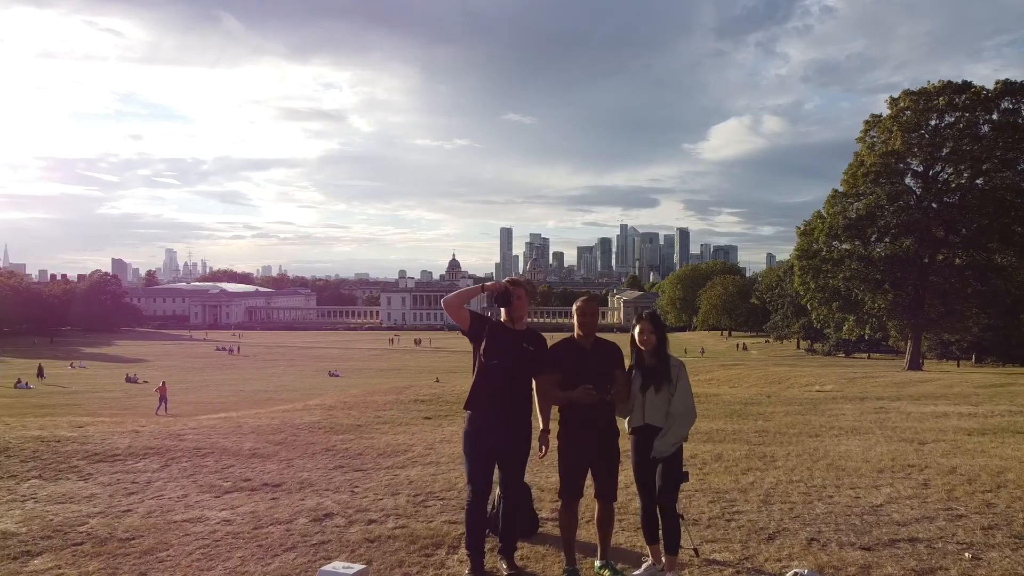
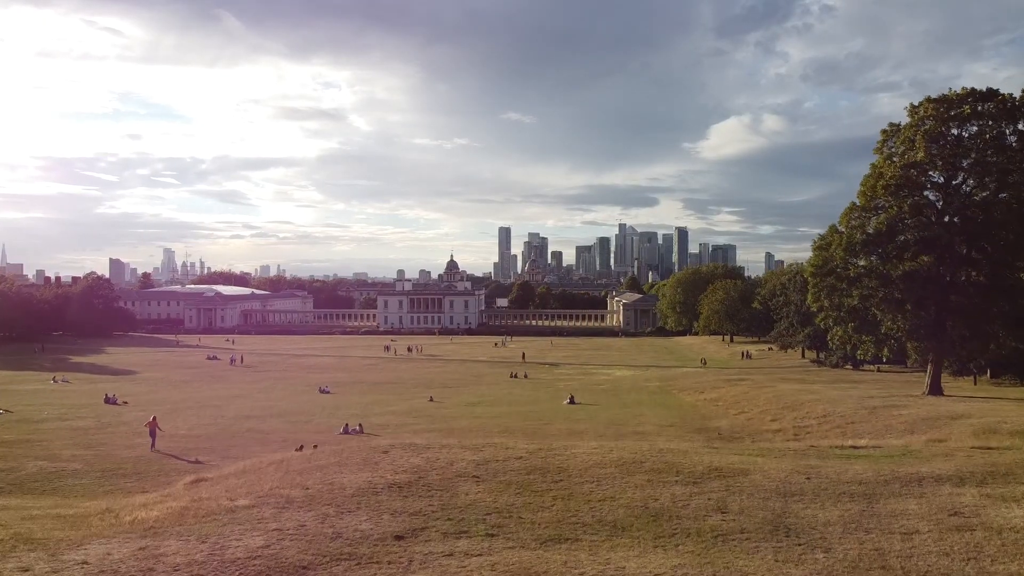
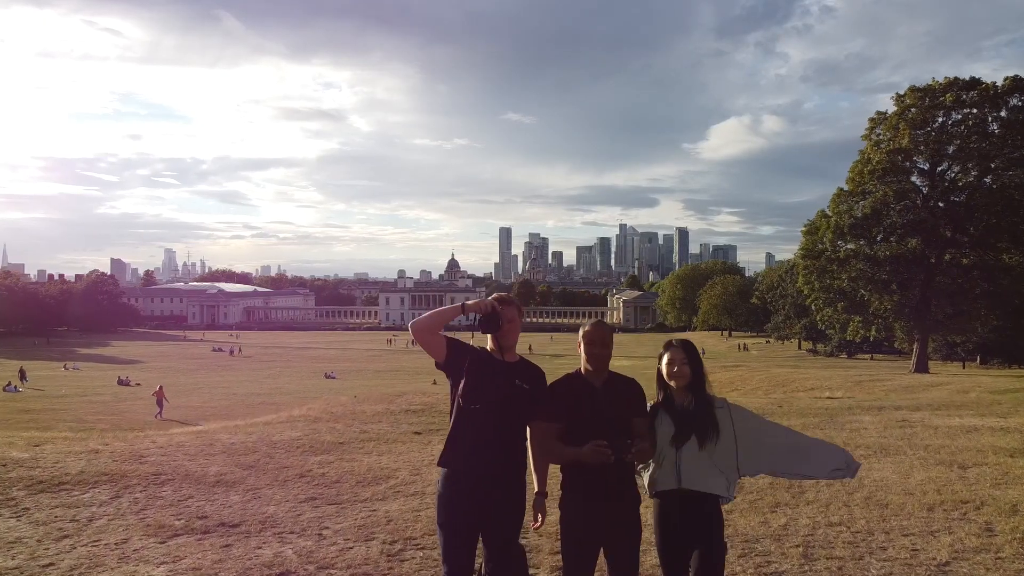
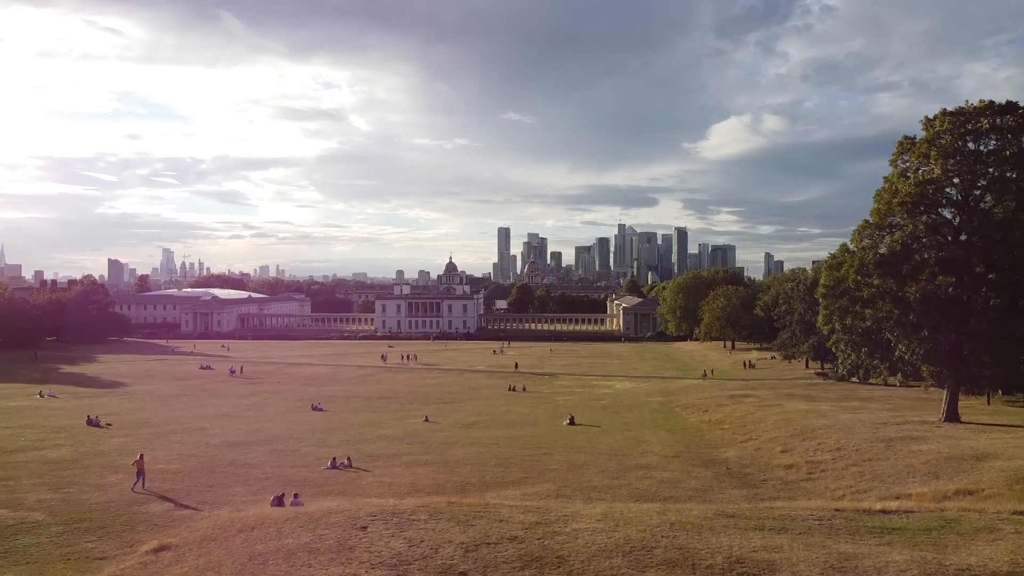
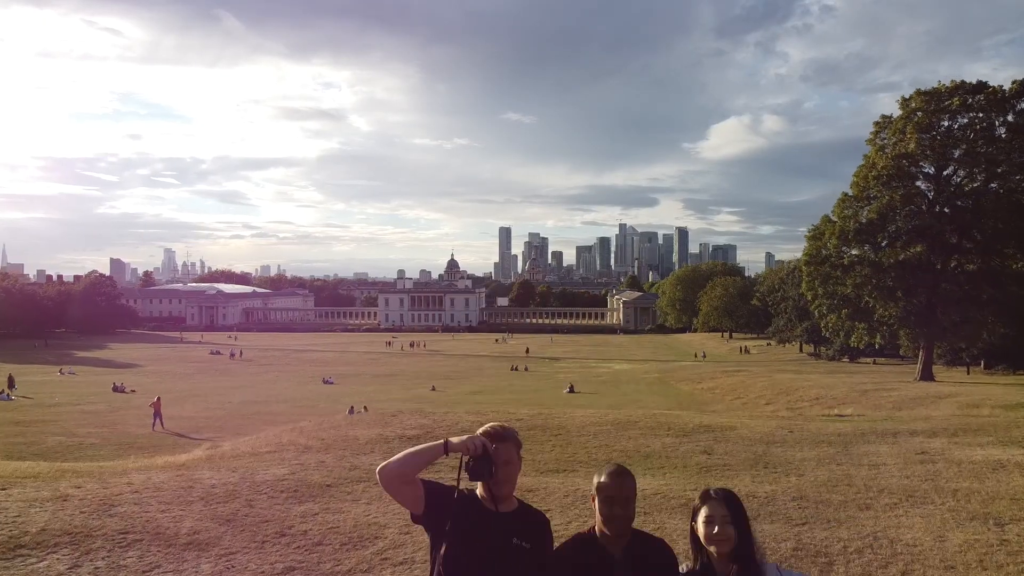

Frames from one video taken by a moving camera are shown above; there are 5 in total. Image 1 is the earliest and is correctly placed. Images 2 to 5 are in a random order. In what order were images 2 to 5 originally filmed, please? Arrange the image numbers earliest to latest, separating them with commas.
3, 5, 2, 4
